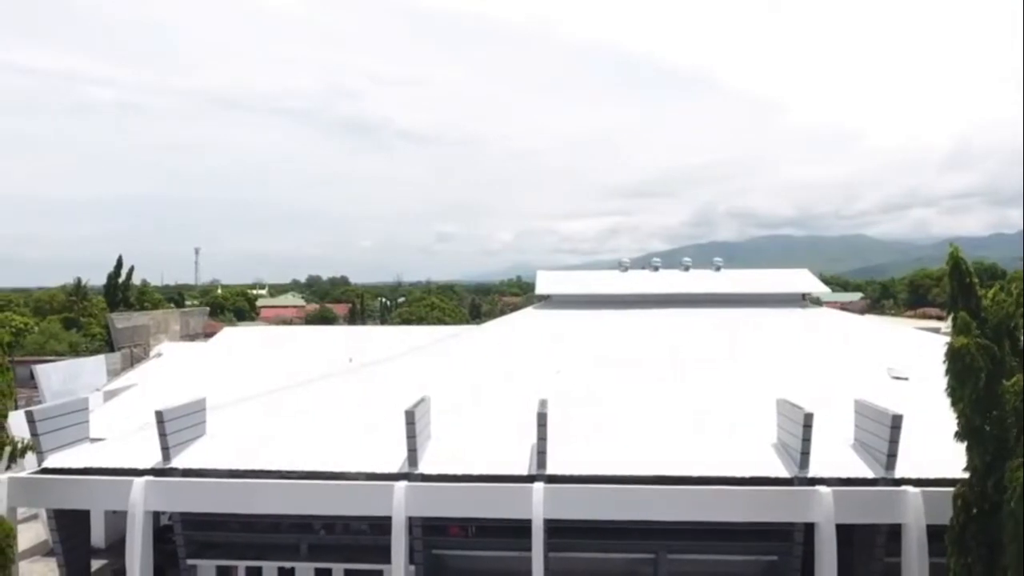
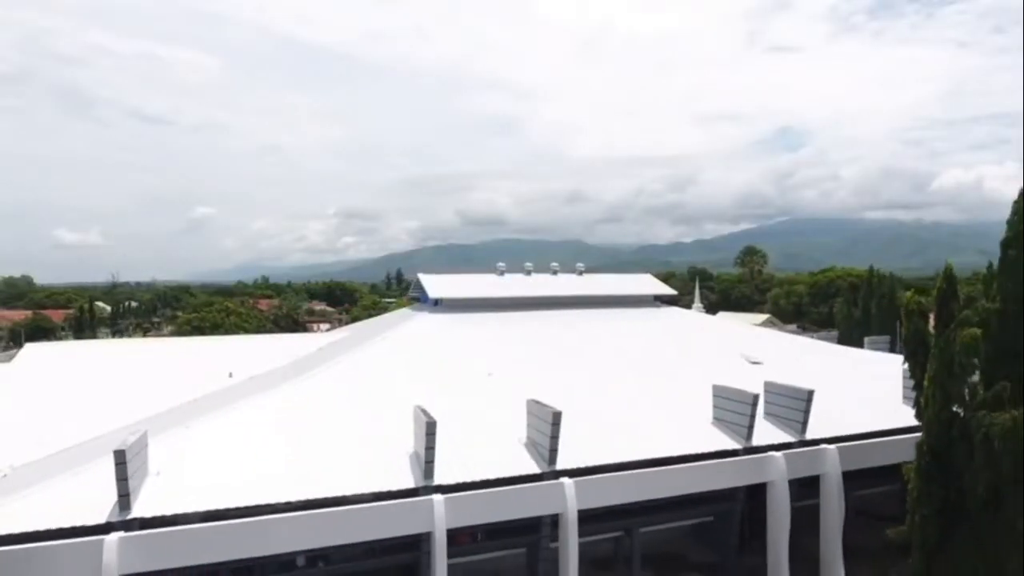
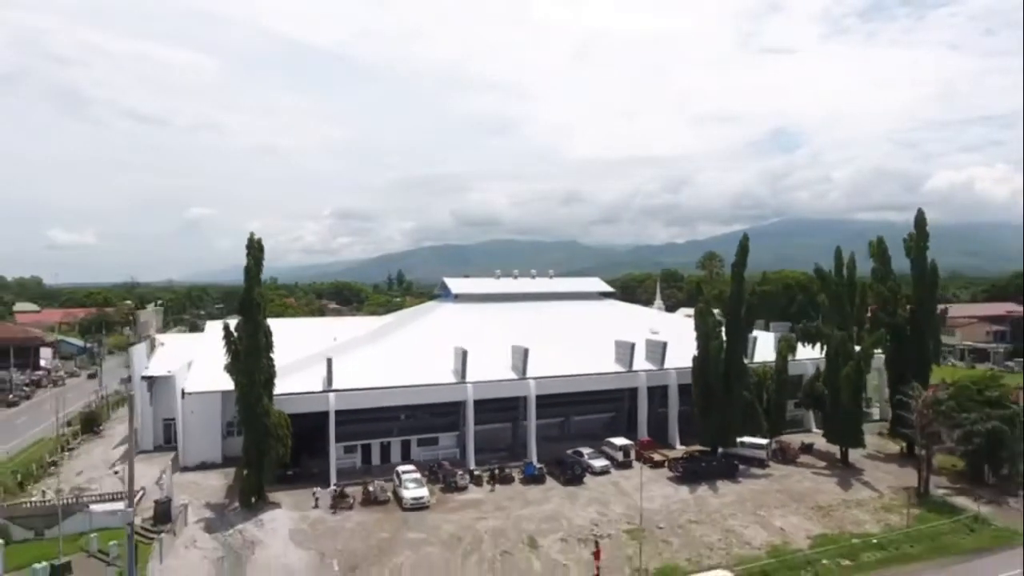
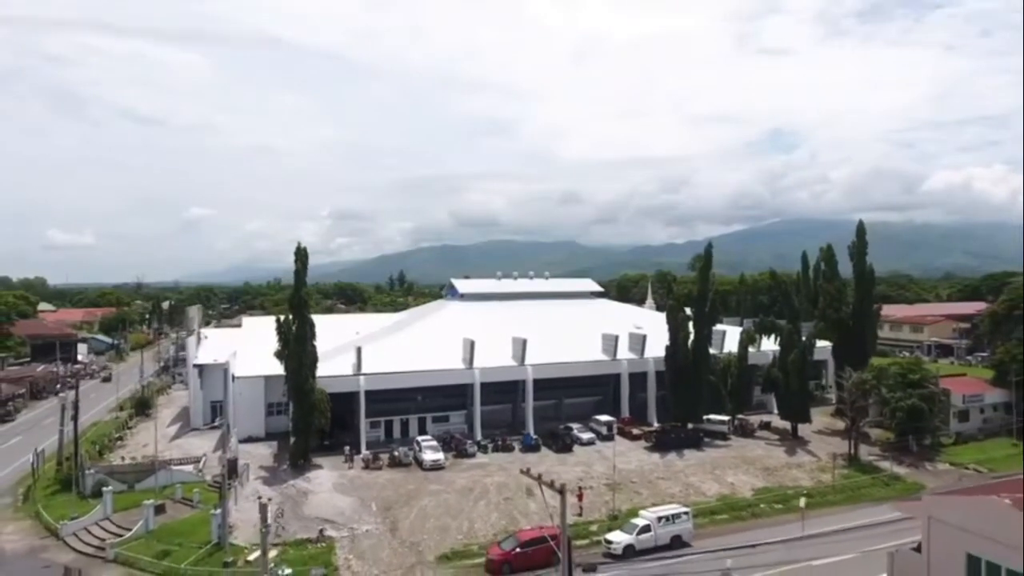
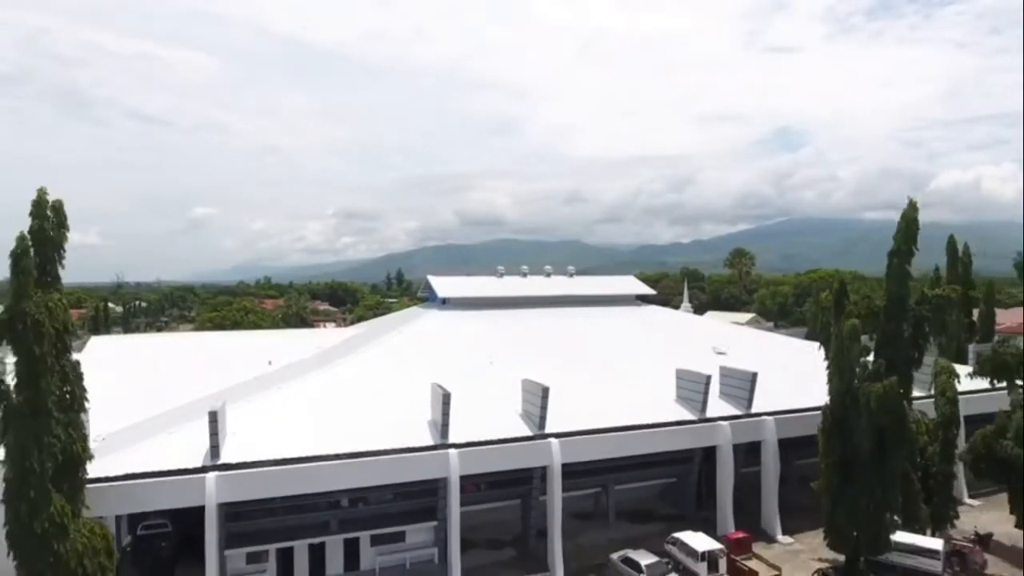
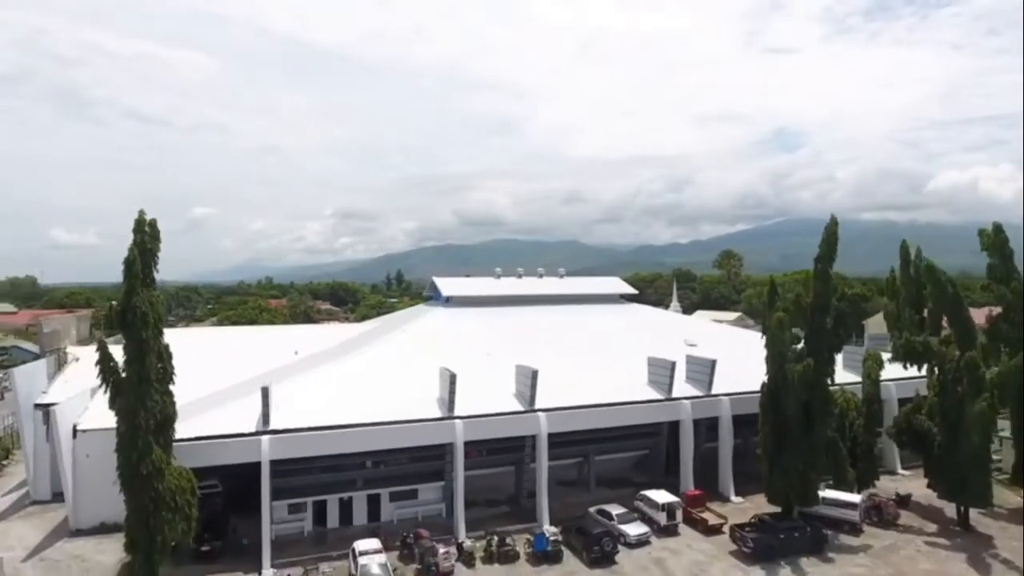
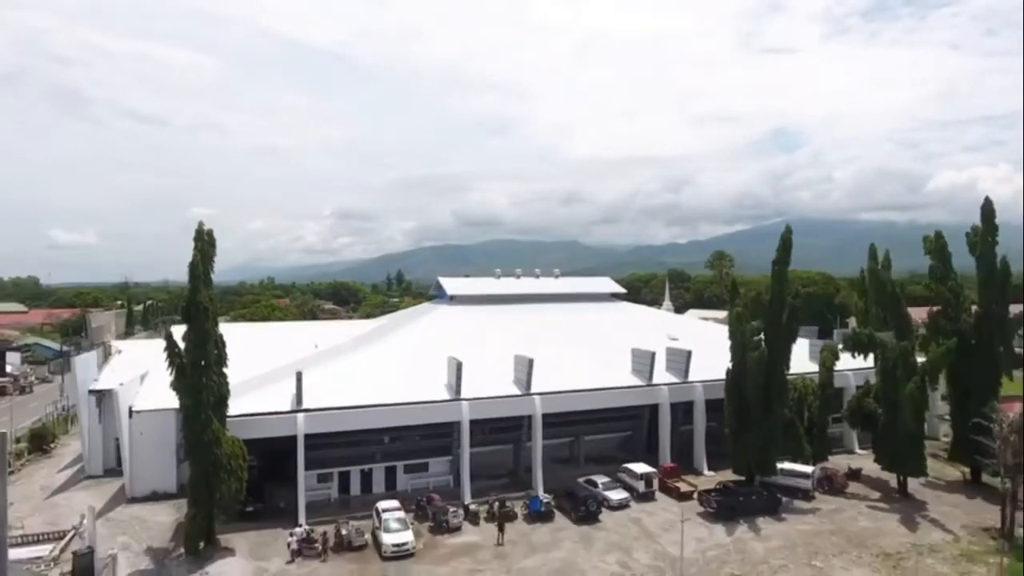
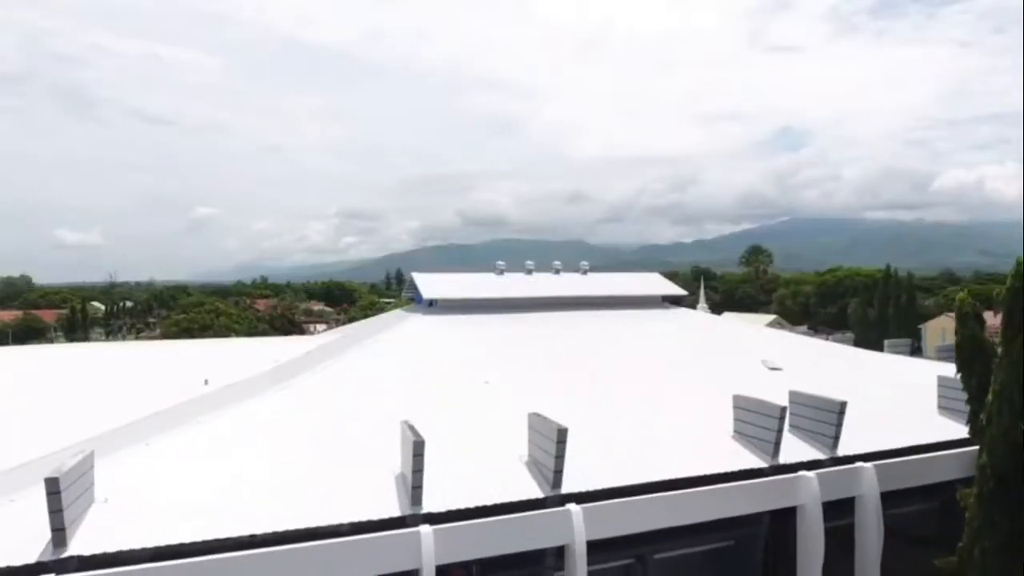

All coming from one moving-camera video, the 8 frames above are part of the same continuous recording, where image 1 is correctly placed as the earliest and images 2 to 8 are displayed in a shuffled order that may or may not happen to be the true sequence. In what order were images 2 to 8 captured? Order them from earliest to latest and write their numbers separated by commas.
8, 2, 5, 6, 7, 3, 4
